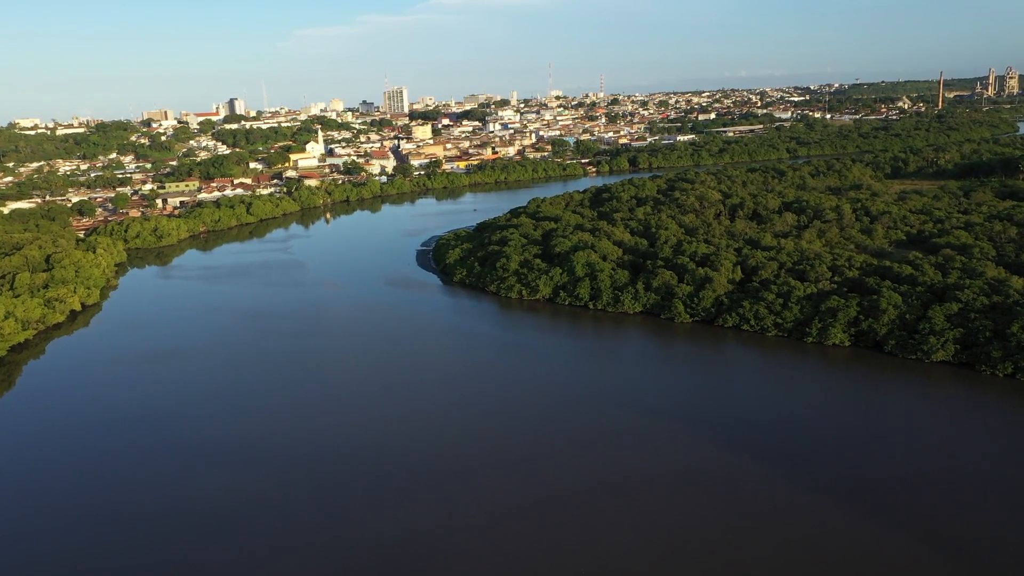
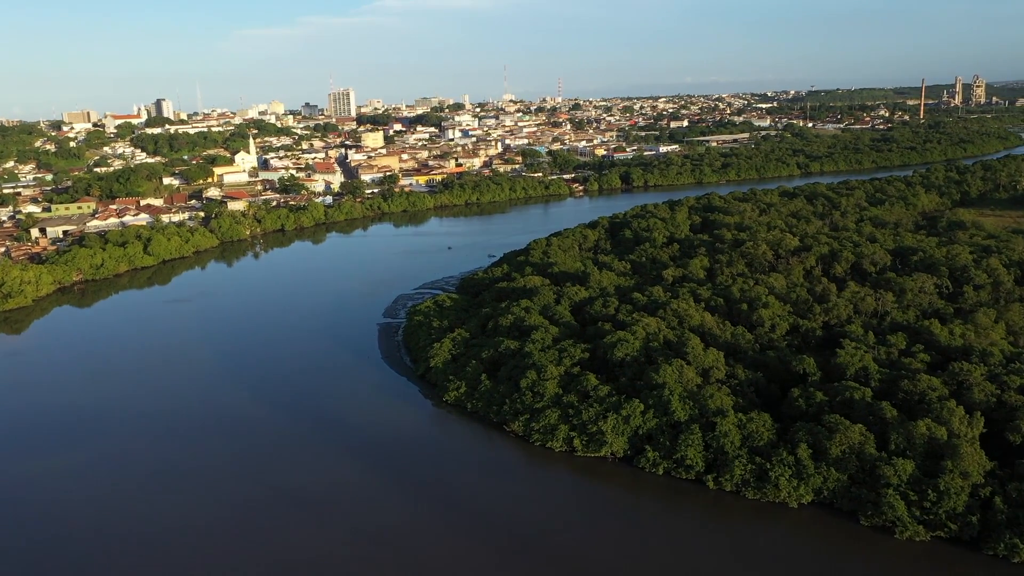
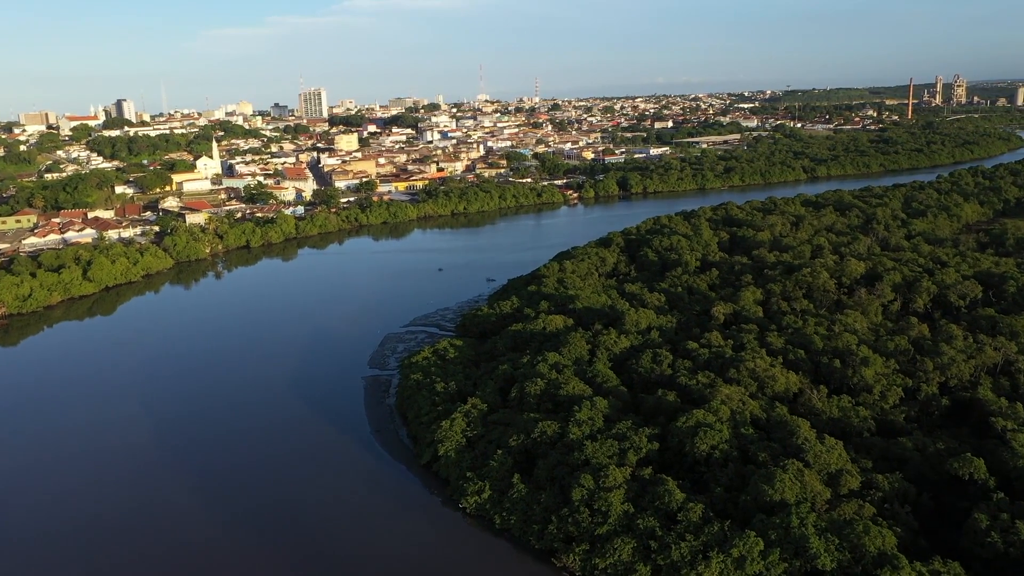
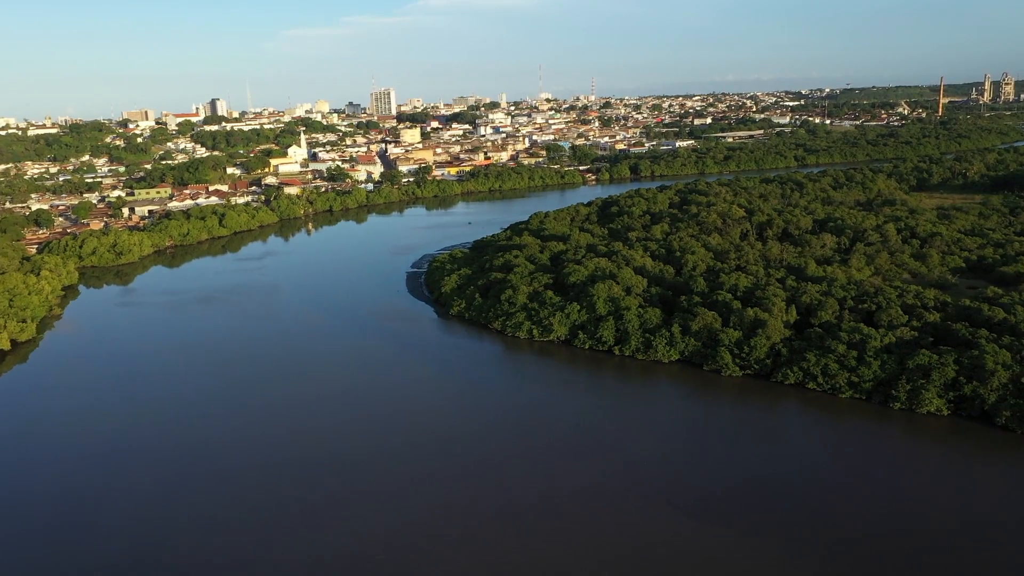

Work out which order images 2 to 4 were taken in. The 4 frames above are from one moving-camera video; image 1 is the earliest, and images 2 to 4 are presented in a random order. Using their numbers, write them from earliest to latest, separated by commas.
4, 2, 3
